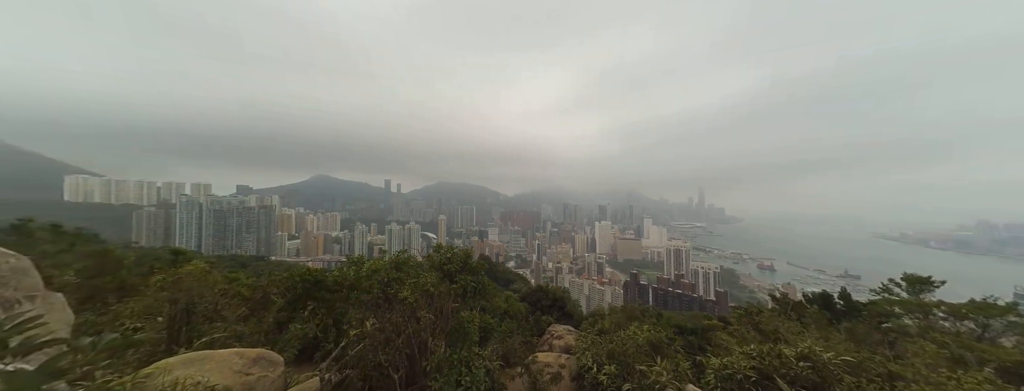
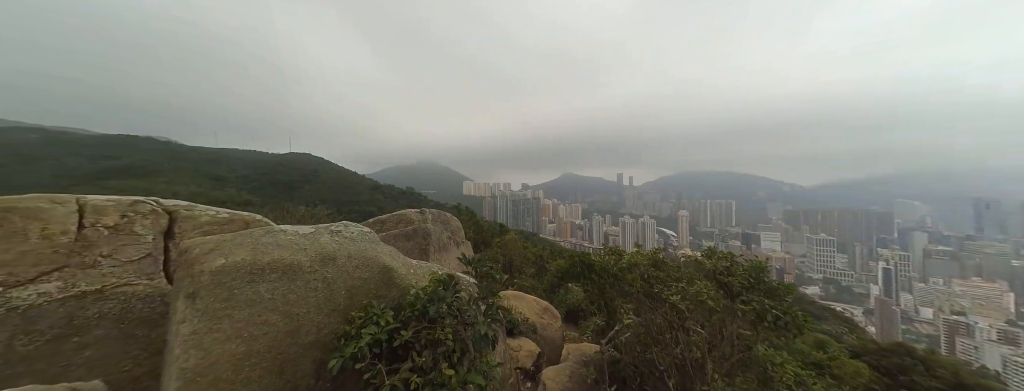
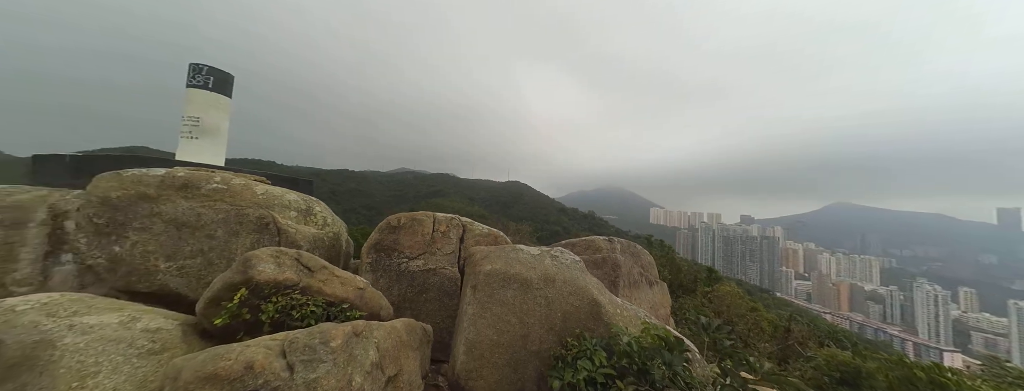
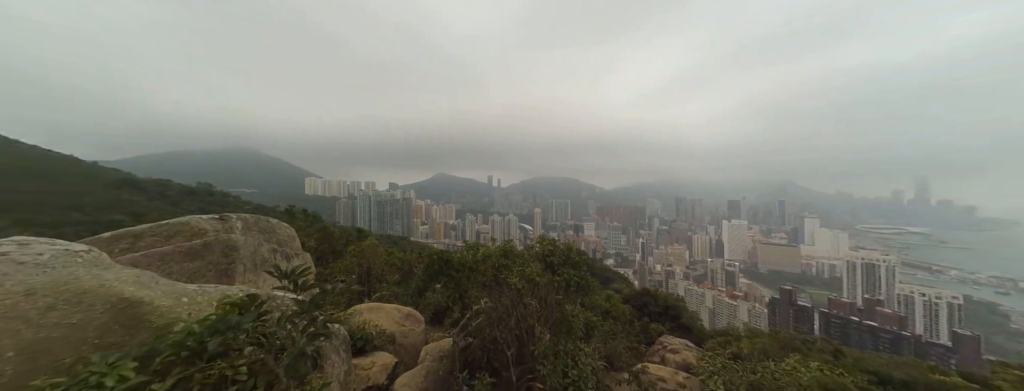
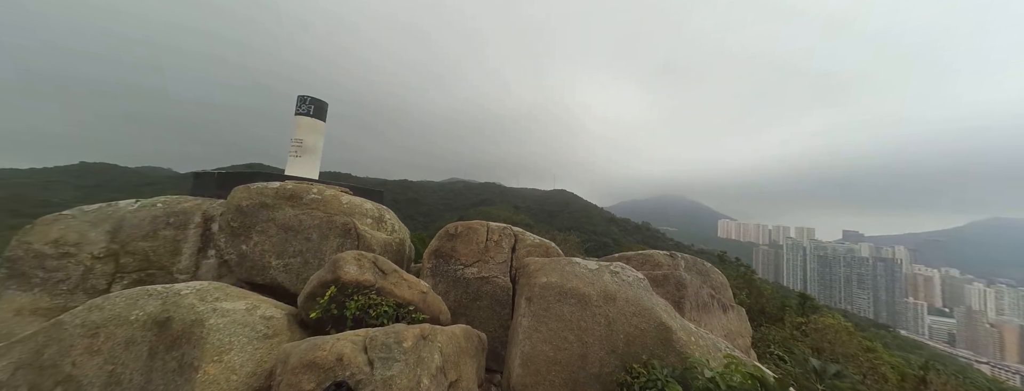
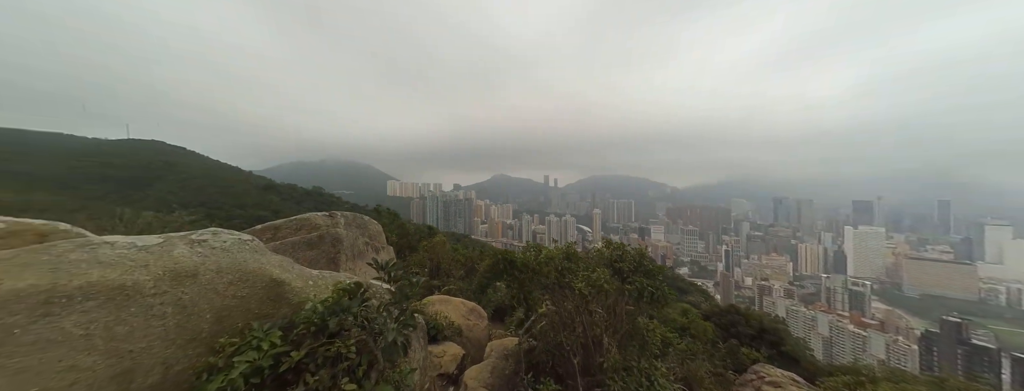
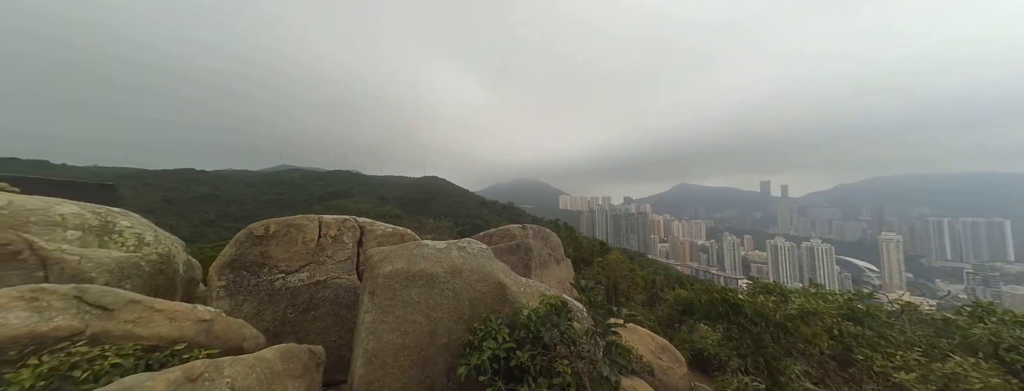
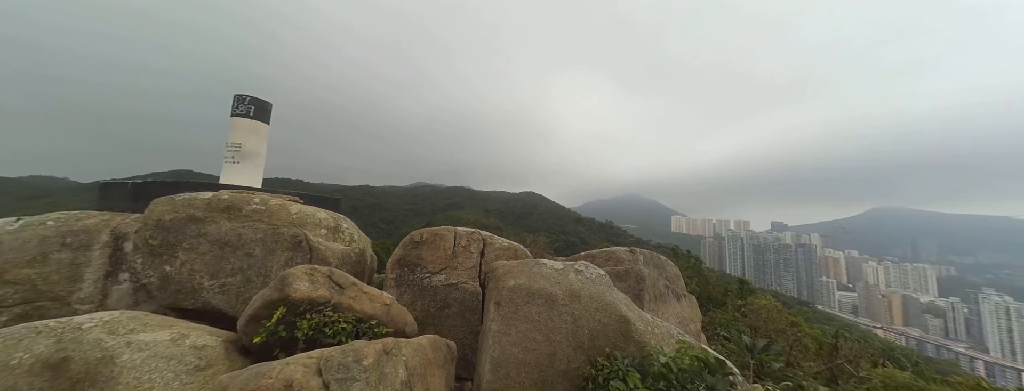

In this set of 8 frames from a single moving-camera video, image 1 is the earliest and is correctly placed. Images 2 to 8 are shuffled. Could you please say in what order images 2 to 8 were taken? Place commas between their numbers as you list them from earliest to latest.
4, 6, 2, 7, 3, 5, 8
